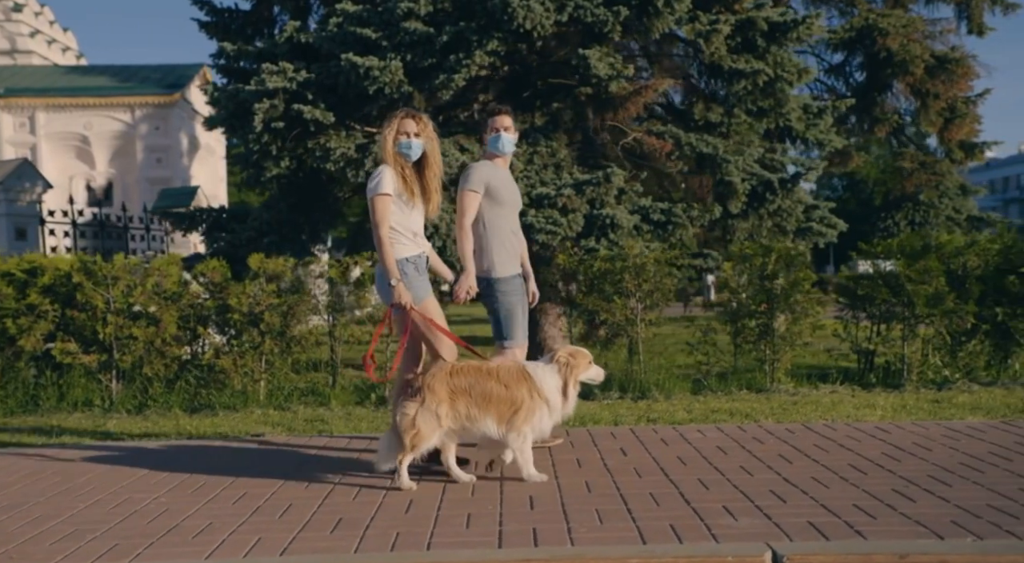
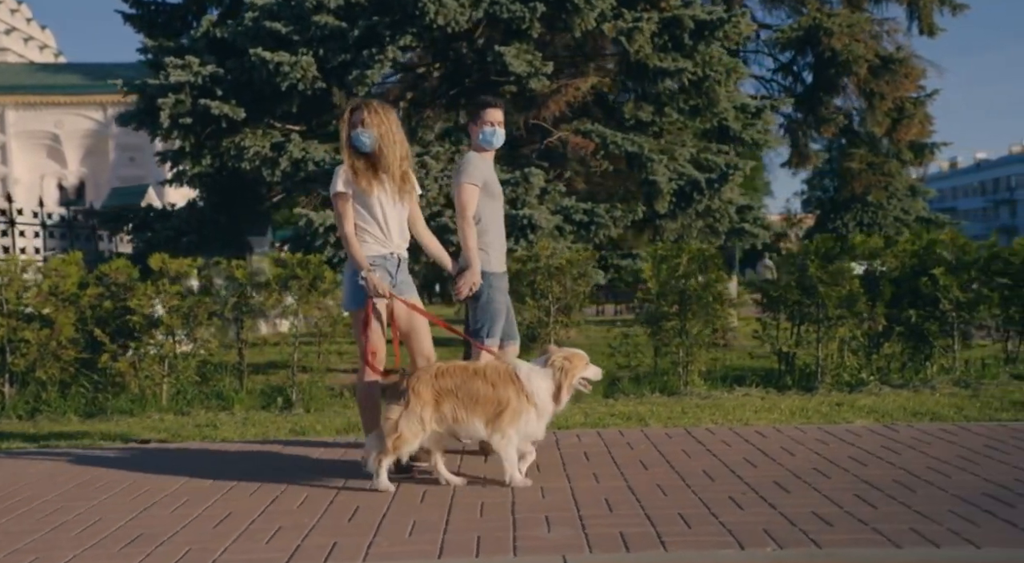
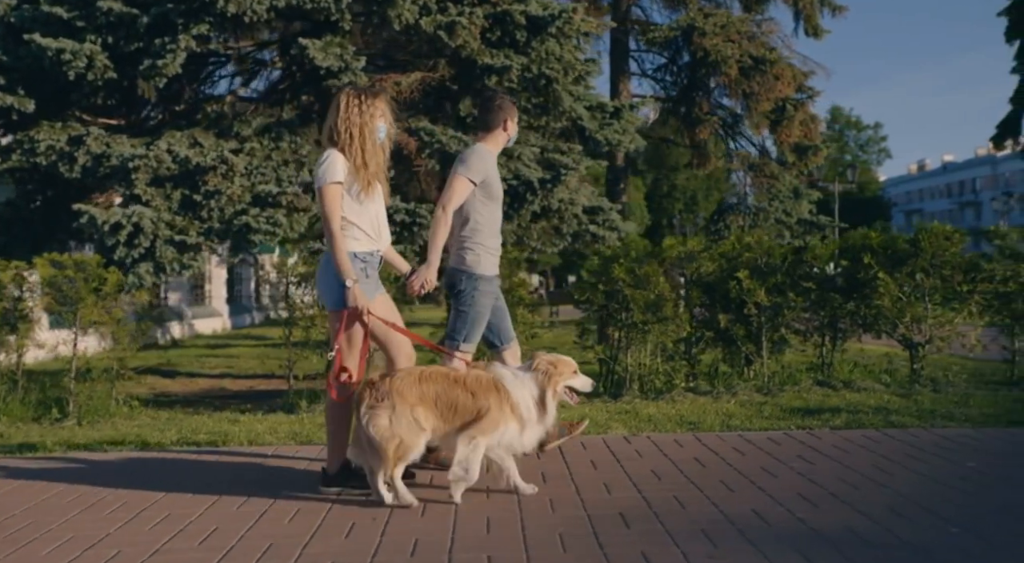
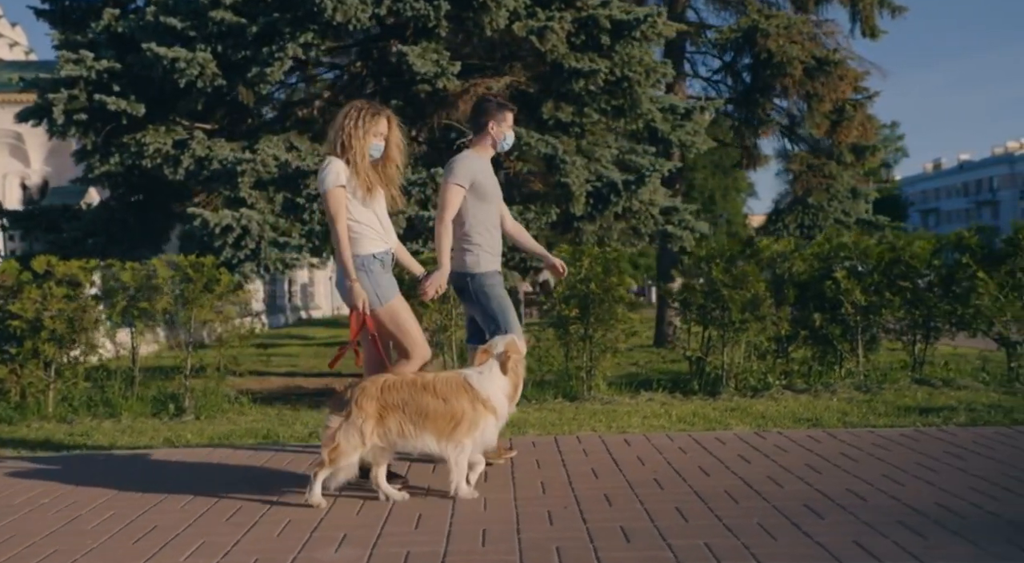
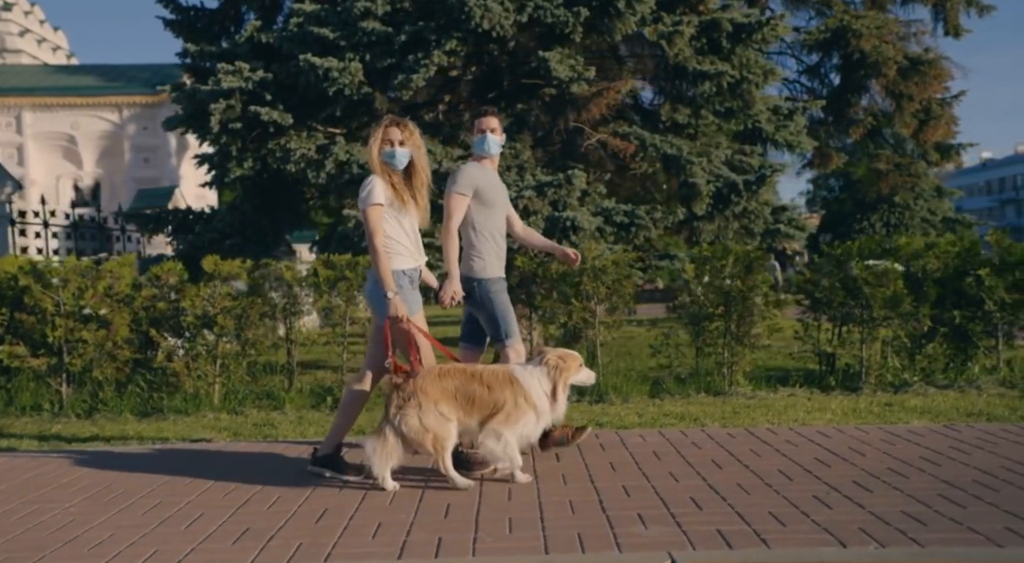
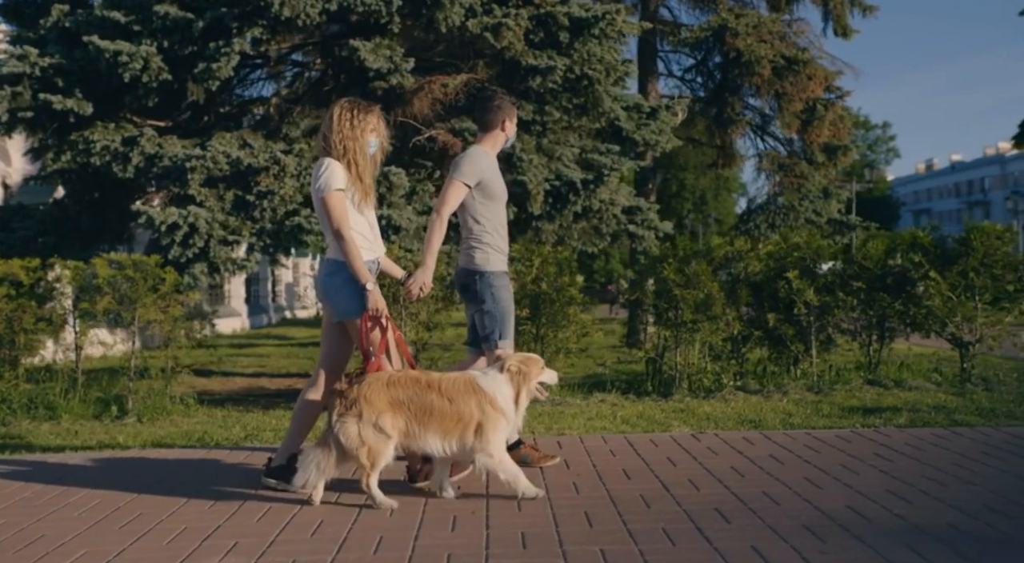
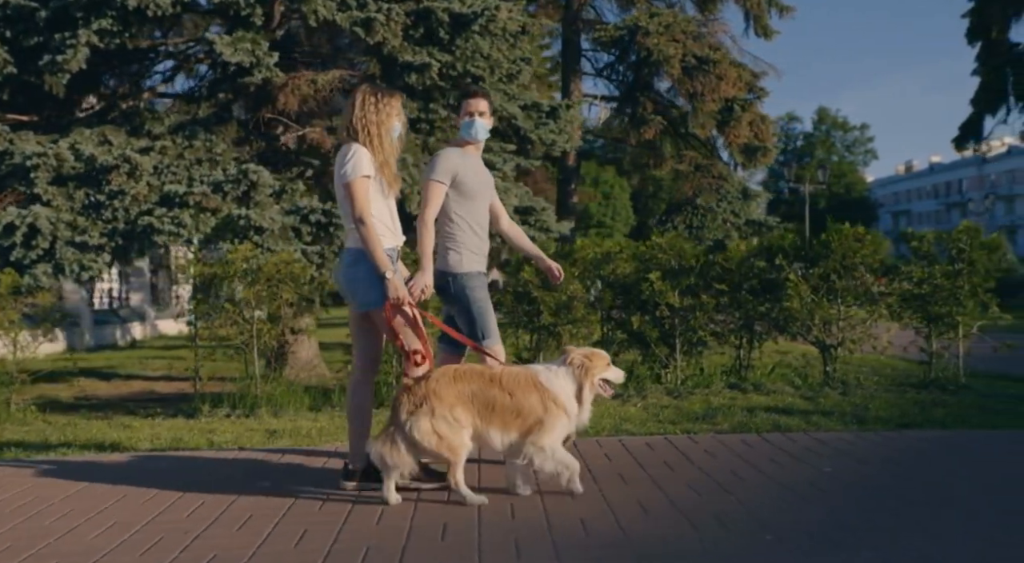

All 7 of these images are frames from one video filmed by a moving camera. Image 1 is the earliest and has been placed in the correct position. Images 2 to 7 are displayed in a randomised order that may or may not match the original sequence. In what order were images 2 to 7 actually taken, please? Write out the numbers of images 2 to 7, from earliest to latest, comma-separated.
5, 2, 4, 6, 3, 7
